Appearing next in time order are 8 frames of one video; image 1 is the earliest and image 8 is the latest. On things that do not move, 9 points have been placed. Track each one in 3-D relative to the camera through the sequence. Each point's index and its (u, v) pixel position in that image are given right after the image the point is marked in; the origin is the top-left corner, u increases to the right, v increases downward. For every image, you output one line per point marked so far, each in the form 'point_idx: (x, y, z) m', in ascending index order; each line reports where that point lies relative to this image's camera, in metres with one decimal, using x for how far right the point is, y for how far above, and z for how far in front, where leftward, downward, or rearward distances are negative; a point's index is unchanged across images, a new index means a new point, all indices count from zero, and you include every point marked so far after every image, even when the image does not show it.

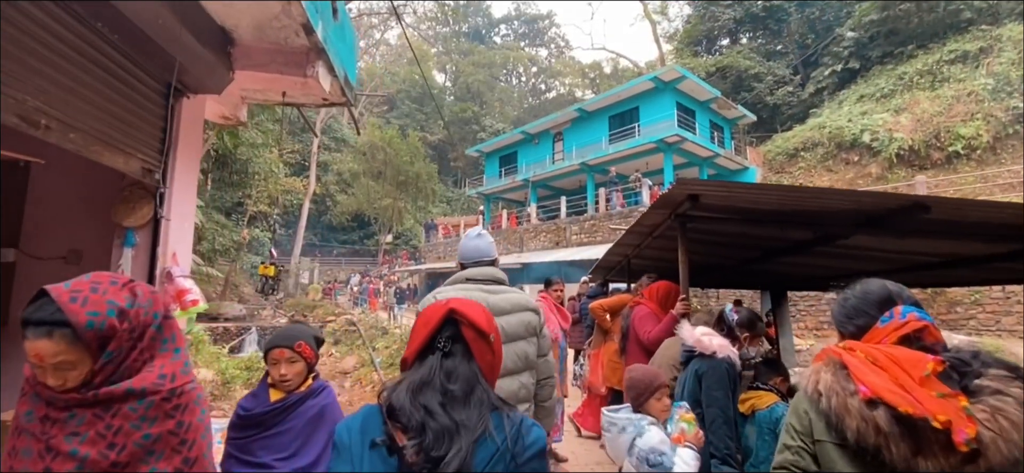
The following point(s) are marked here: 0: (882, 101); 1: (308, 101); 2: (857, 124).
0: (+12.8, +4.7, +18.0) m
1: (-1.3, +0.9, +3.3) m
2: (+11.3, +3.7, +17.0) m
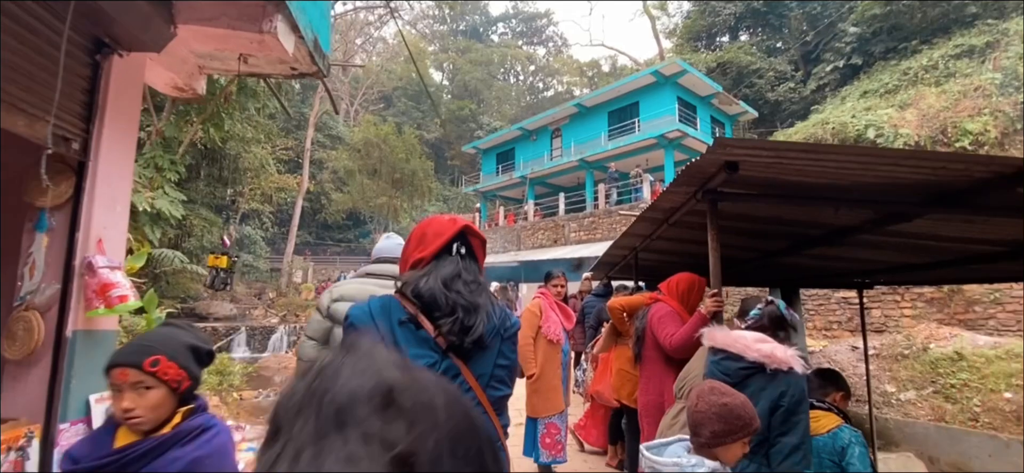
0: (+12.7, +4.7, +17.7) m
1: (-1.3, +0.9, +2.9) m
2: (+11.2, +3.7, +16.6) m
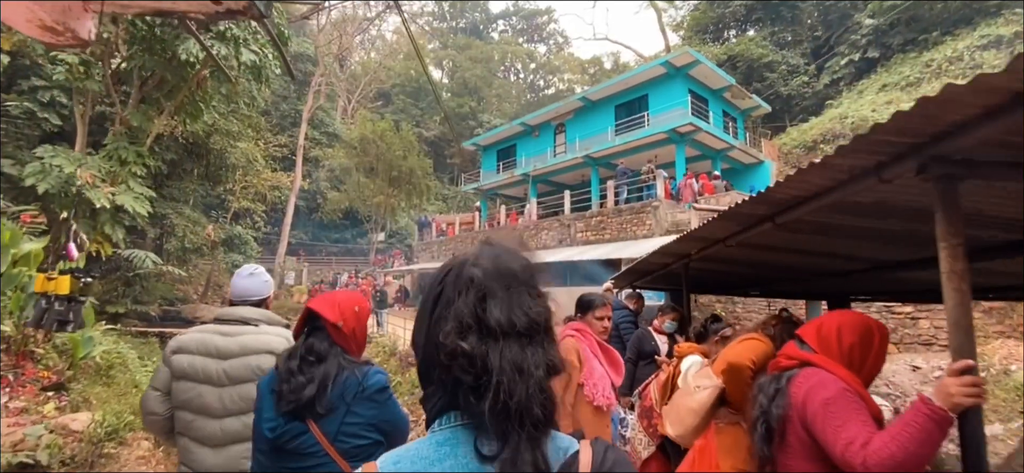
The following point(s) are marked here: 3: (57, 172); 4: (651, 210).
0: (+12.8, +4.7, +16.8) m
1: (-1.3, +0.9, +2.1) m
2: (+11.2, +3.7, +15.8) m
3: (-6.0, +0.9, +6.9) m
4: (+3.1, +0.6, +11.6) m
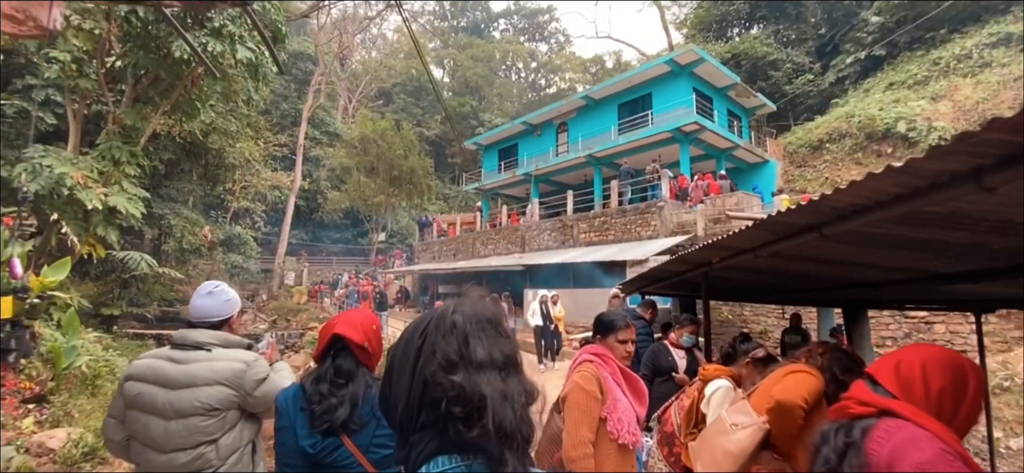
0: (+12.8, +4.7, +16.6) m
1: (-1.3, +0.9, +1.9) m
2: (+11.3, +3.7, +15.5) m
3: (-6.0, +0.8, +6.7) m
4: (+3.1, +0.6, +11.4) m
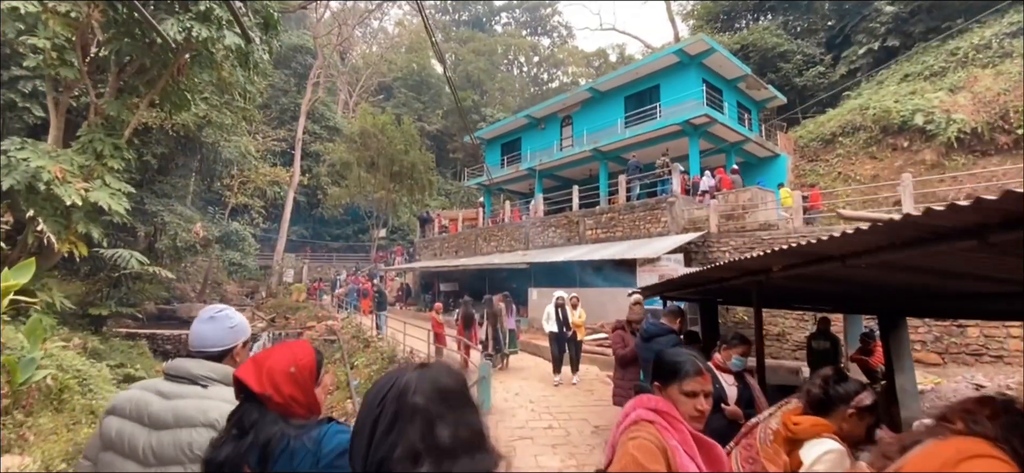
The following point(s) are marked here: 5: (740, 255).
0: (+13.0, +4.8, +16.0) m
1: (-1.2, +0.9, +1.4) m
2: (+11.4, +3.8, +15.0) m
3: (-5.9, +0.9, +6.3) m
4: (+3.2, +0.6, +10.9) m
5: (+4.1, -0.3, +9.4) m
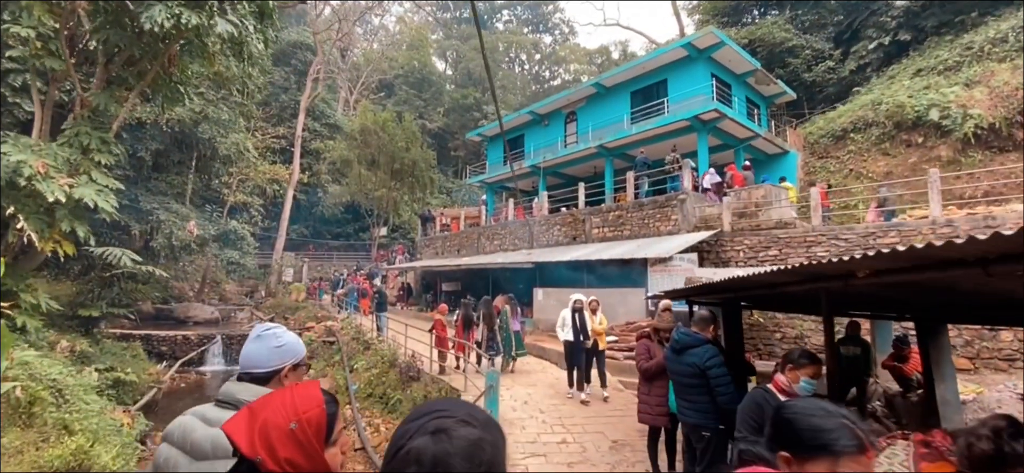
0: (+13.1, +4.9, +15.7) m
1: (-1.1, +0.9, +1.1) m
2: (+11.5, +3.9, +14.6) m
3: (-5.8, +0.9, +5.9) m
4: (+3.3, +0.7, +10.6) m
5: (+4.2, -0.3, +9.0) m
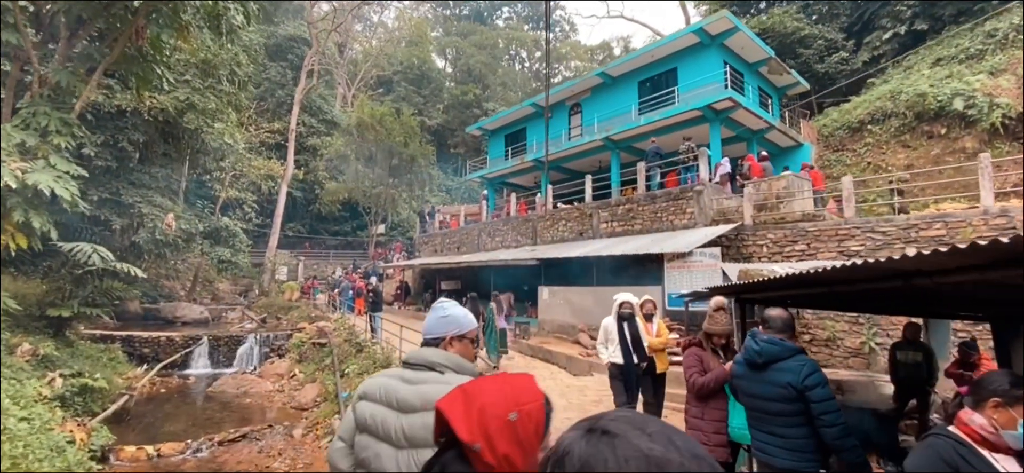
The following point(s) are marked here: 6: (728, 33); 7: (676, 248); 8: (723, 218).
0: (+13.1, +5.0, +15.0) m
1: (-1.0, +1.0, +0.4) m
2: (+11.6, +4.0, +14.0) m
3: (-5.7, +1.0, +5.3) m
4: (+3.4, +0.8, +9.9) m
5: (+4.2, -0.2, +8.3) m
6: (+5.4, +5.1, +13.0) m
7: (+2.5, -0.2, +8.1) m
8: (+3.8, +0.3, +9.5) m
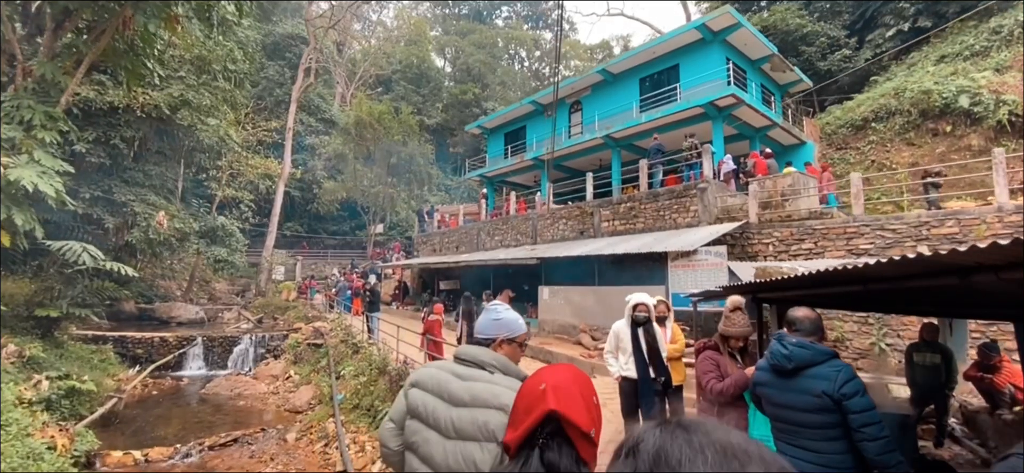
0: (+13.1, +5.0, +14.8) m
1: (-1.0, +1.0, +0.2) m
2: (+11.5, +4.0, +13.8) m
3: (-5.7, +1.0, +5.1) m
4: (+3.4, +0.8, +9.7) m
5: (+4.2, -0.2, +8.1) m
6: (+5.4, +5.1, +12.8) m
7: (+2.5, -0.1, +7.9) m
8: (+3.8, +0.4, +9.3) m
